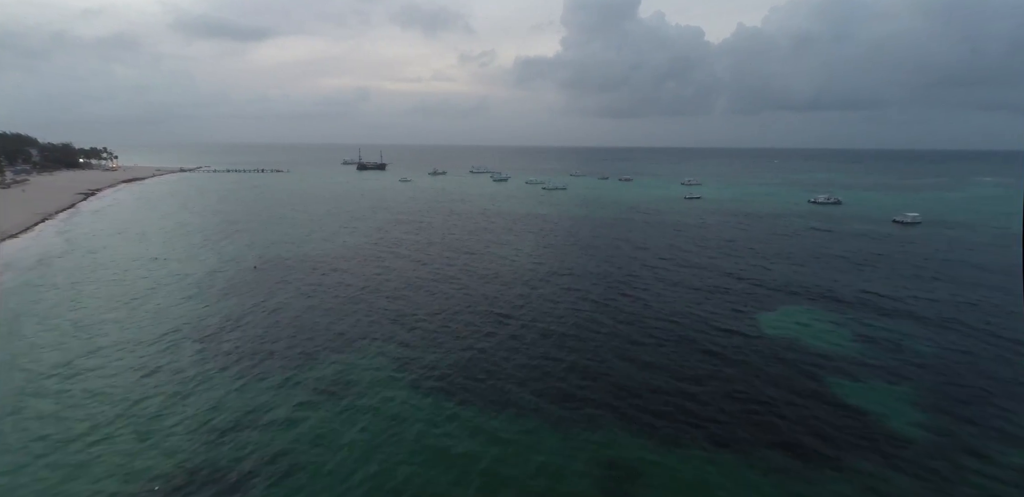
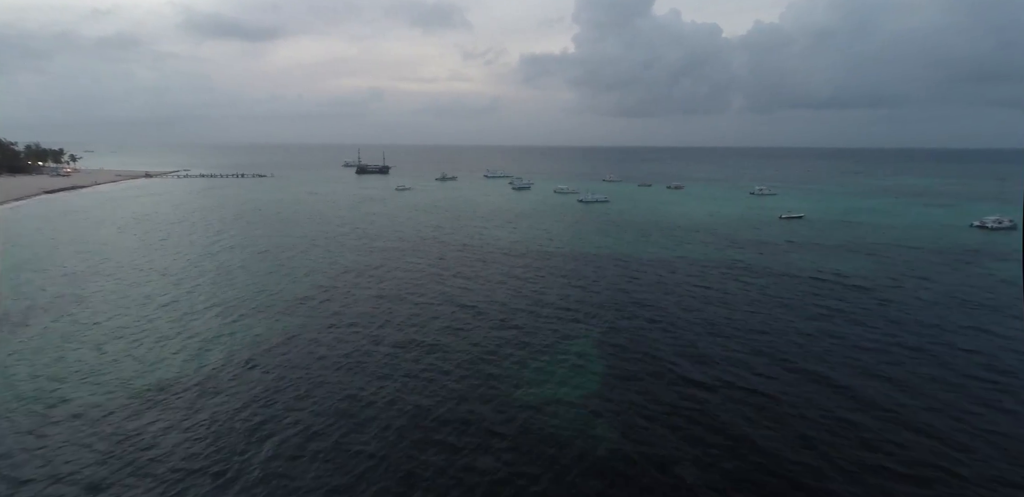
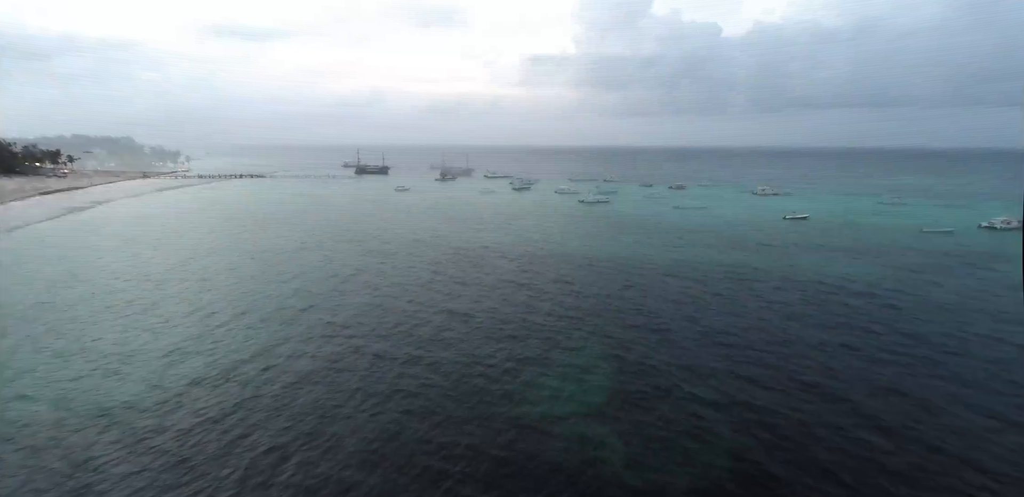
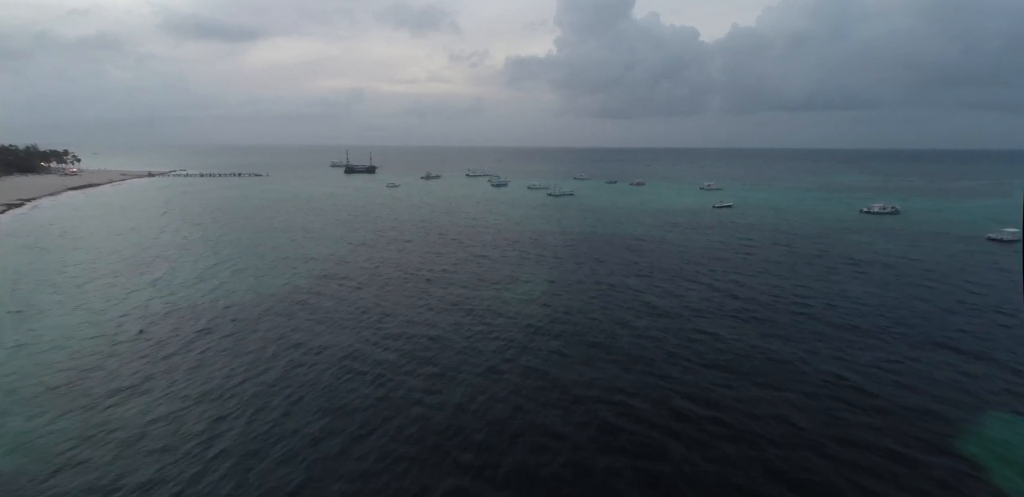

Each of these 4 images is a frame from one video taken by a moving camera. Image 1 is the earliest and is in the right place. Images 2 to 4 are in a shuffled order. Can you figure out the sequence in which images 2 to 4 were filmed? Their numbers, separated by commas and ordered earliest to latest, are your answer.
4, 2, 3
